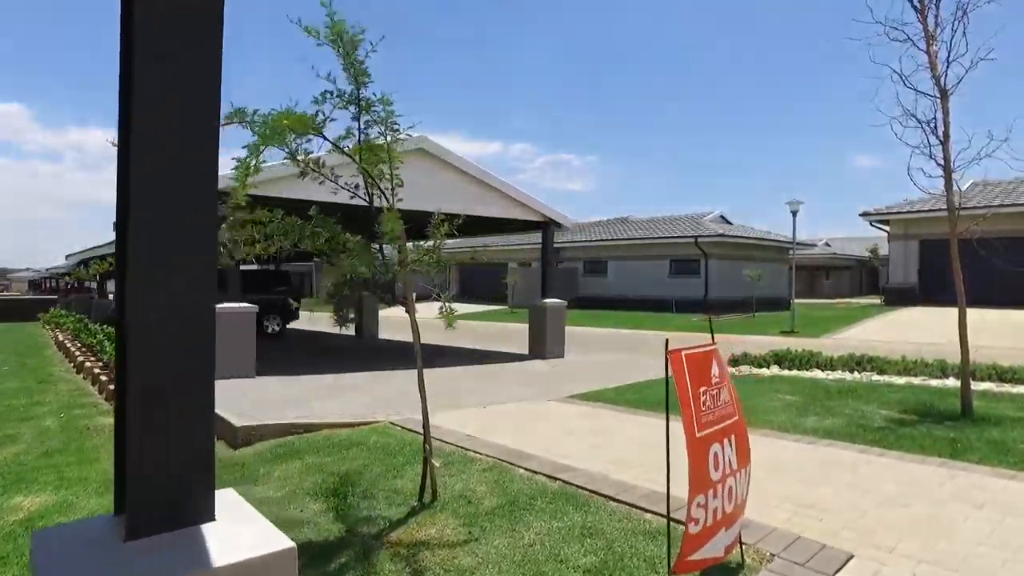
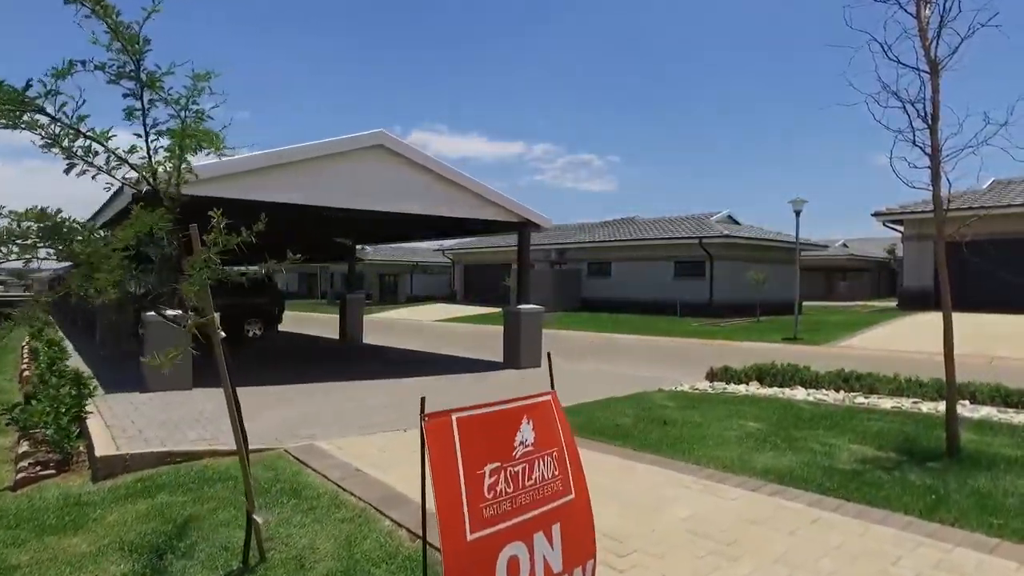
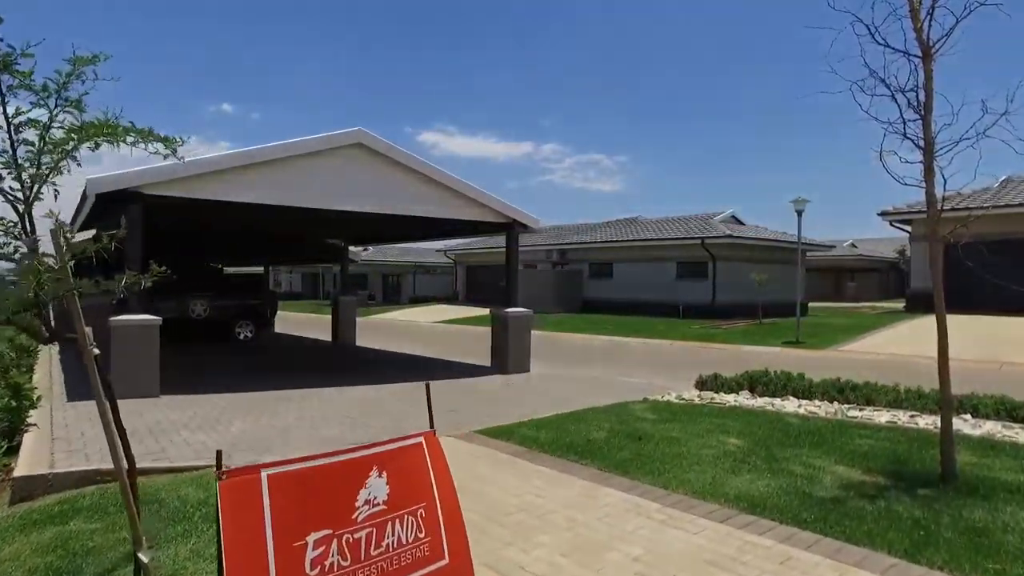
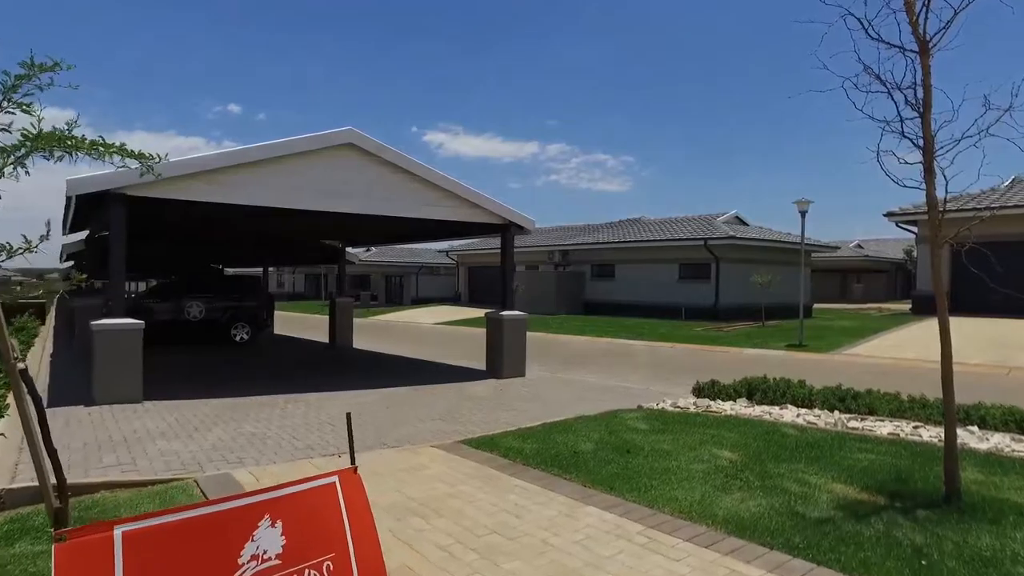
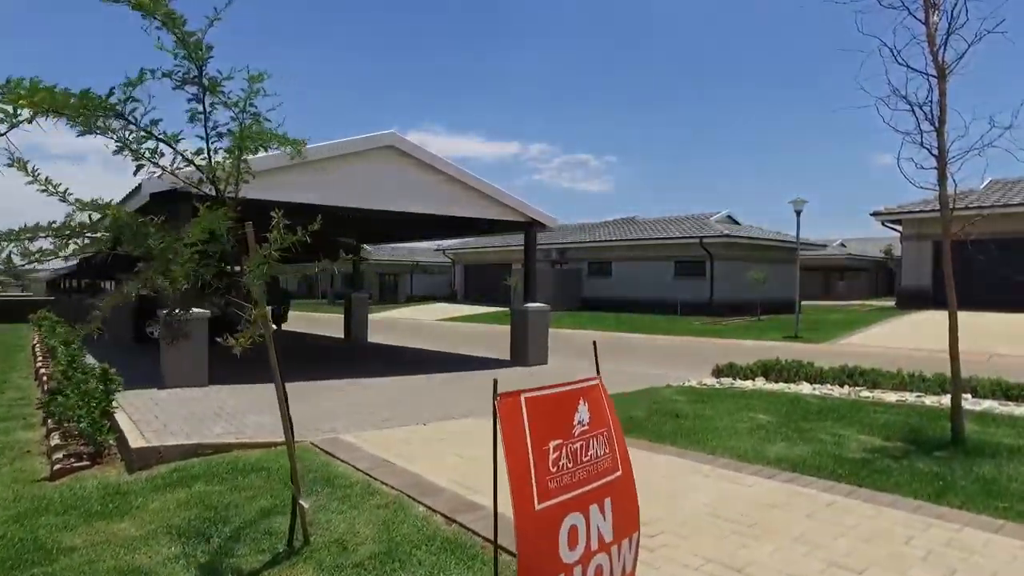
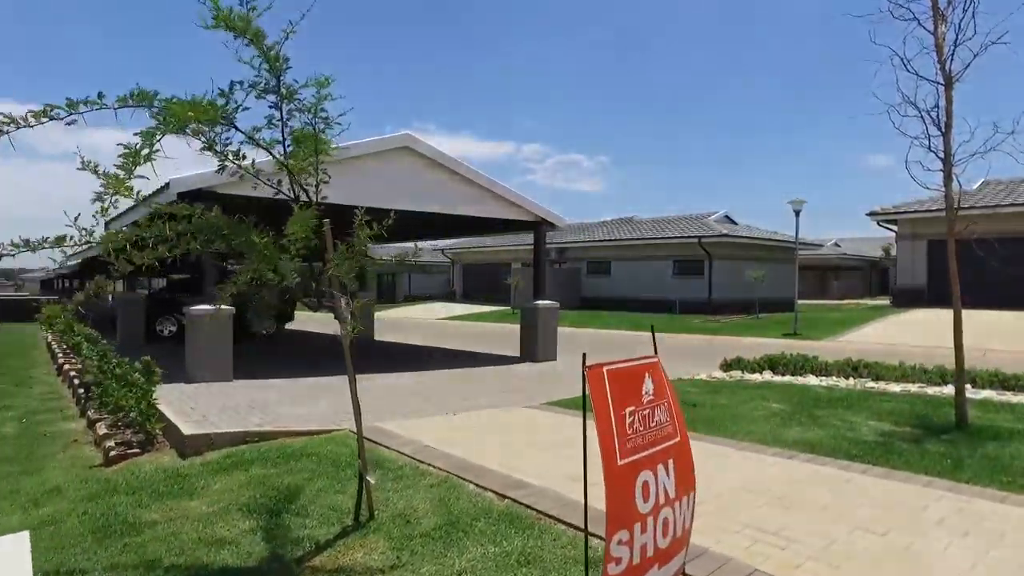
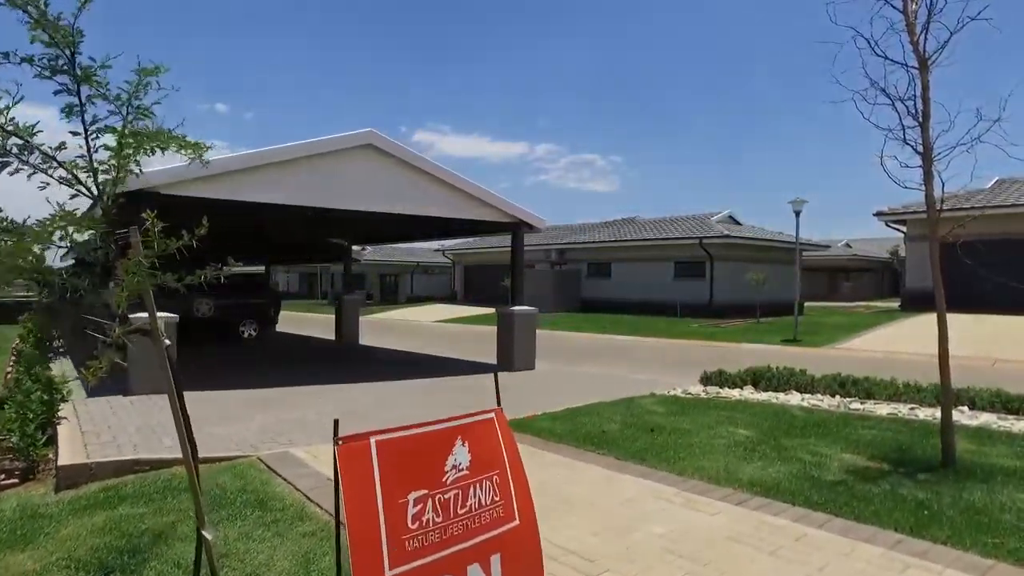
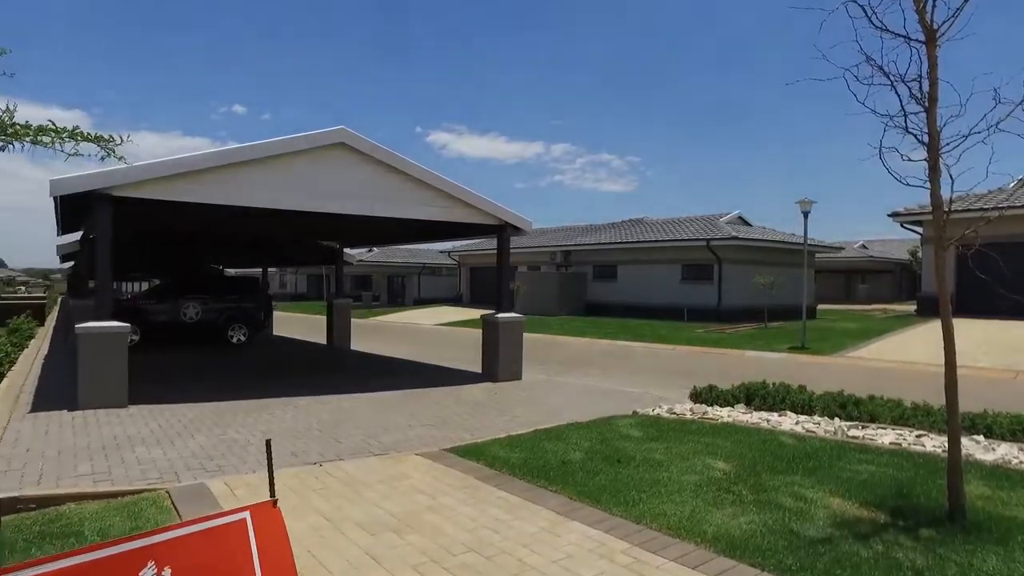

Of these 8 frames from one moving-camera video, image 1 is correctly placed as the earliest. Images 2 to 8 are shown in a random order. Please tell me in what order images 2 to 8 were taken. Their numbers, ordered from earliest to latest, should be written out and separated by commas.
6, 5, 2, 7, 3, 4, 8
